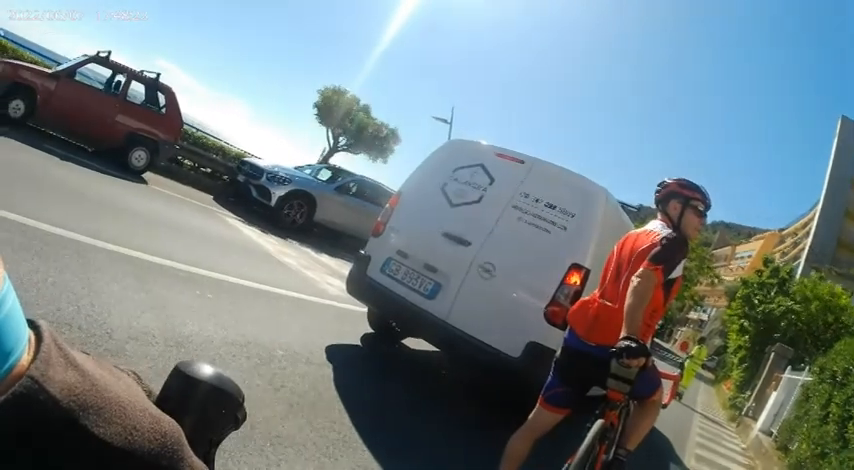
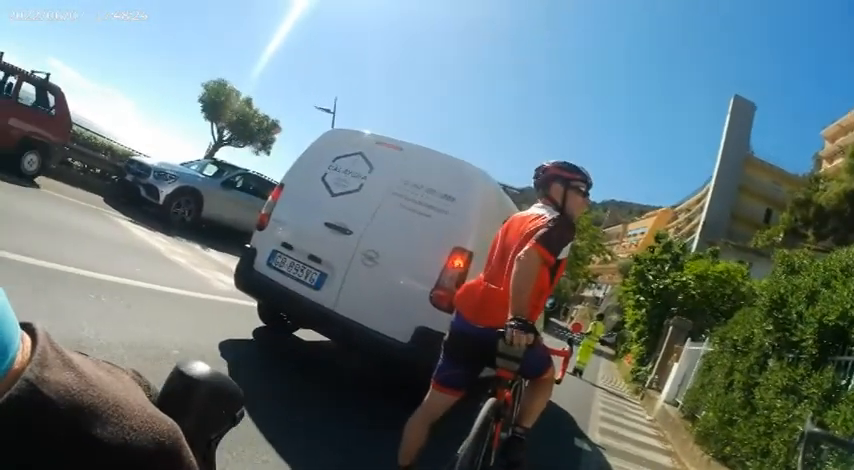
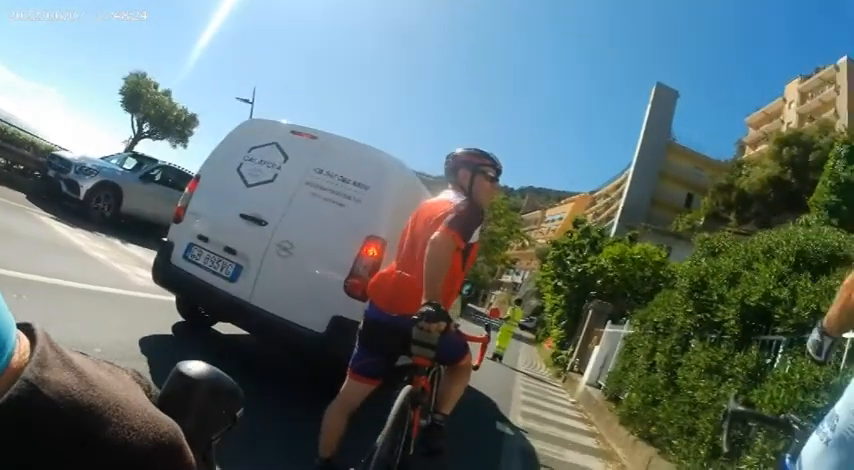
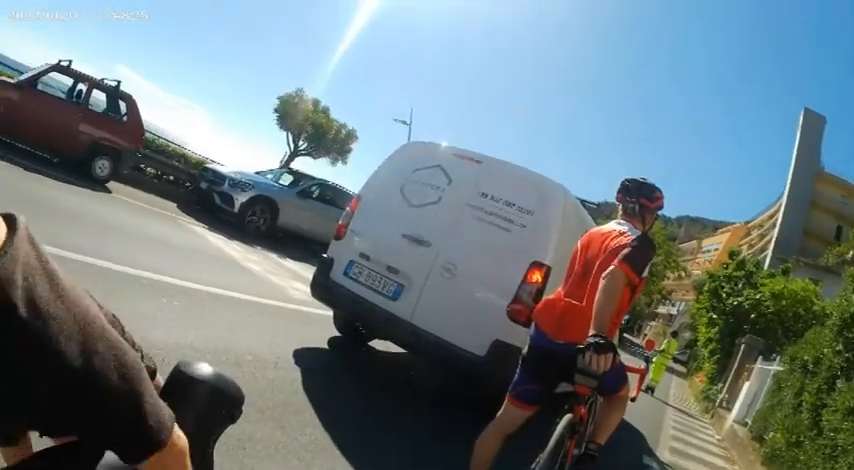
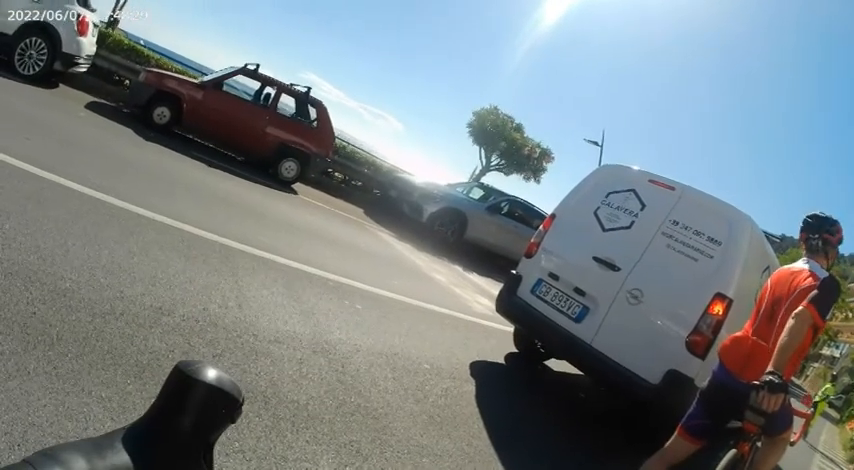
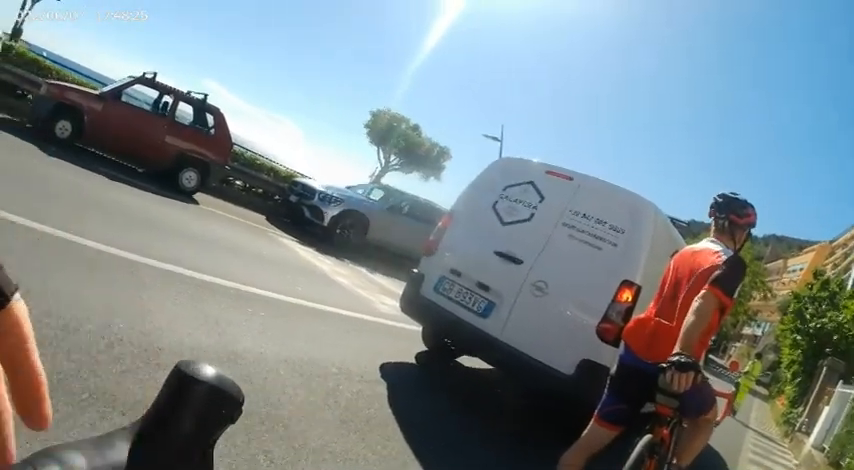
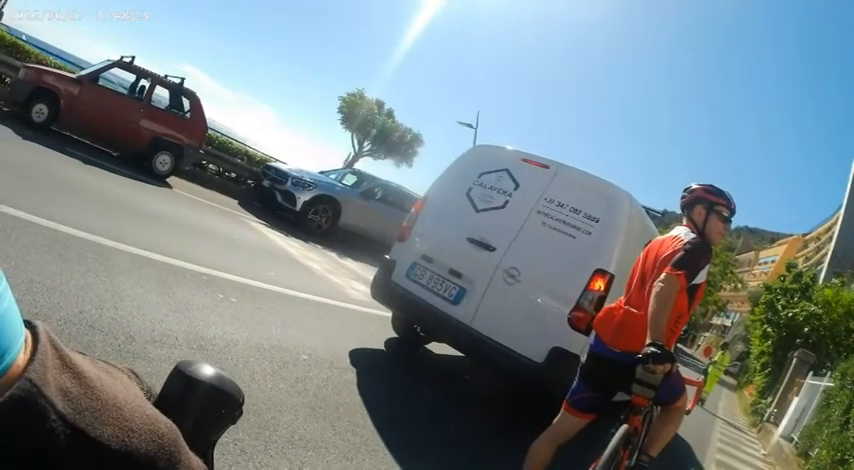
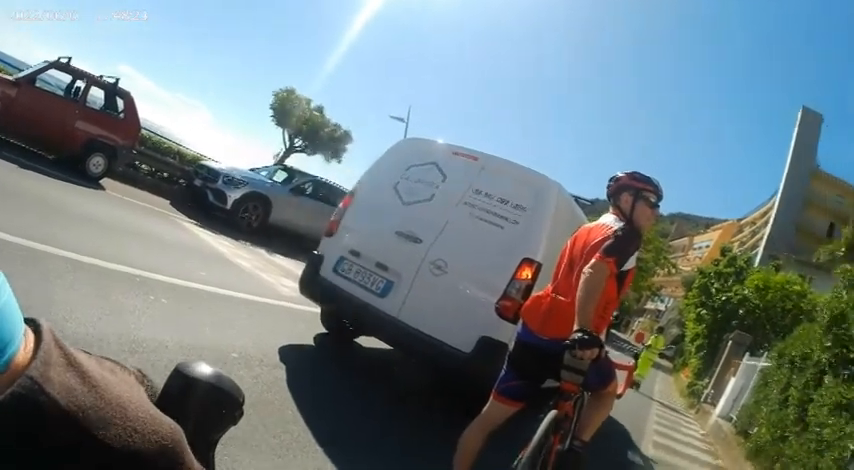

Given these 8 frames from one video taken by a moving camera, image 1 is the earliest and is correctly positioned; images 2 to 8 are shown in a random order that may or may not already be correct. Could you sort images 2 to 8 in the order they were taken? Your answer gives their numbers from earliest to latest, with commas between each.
7, 8, 3, 2, 4, 6, 5
